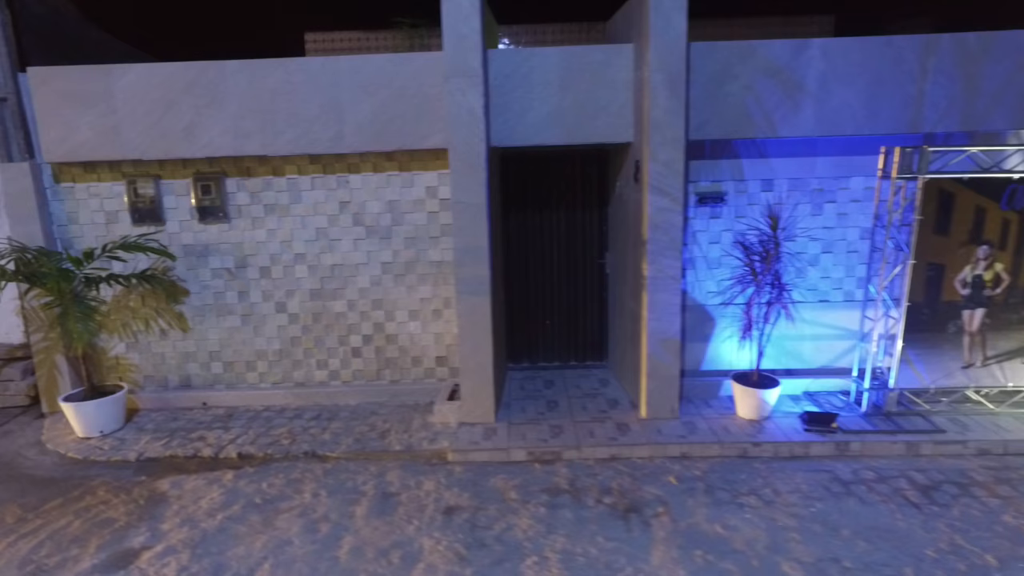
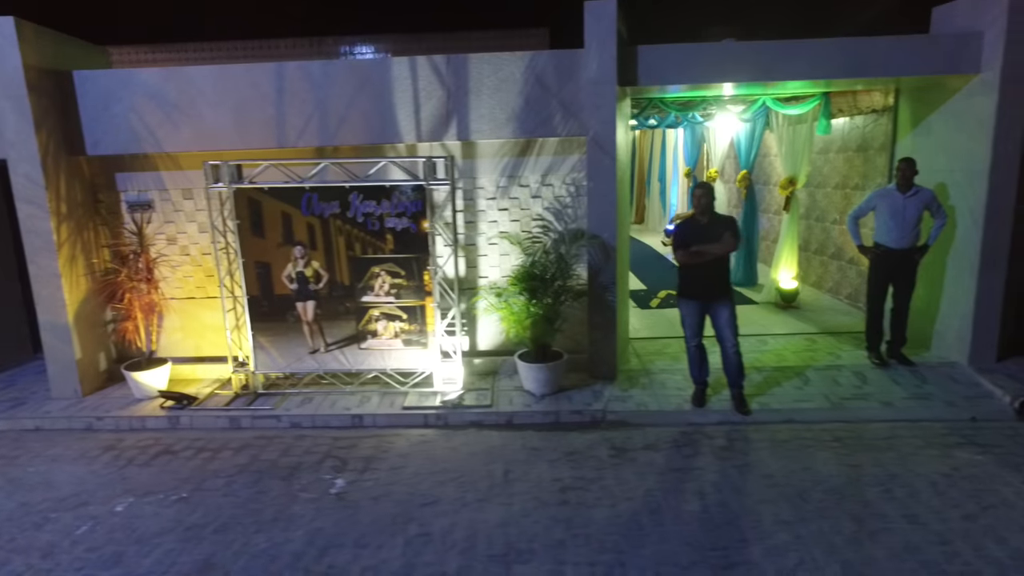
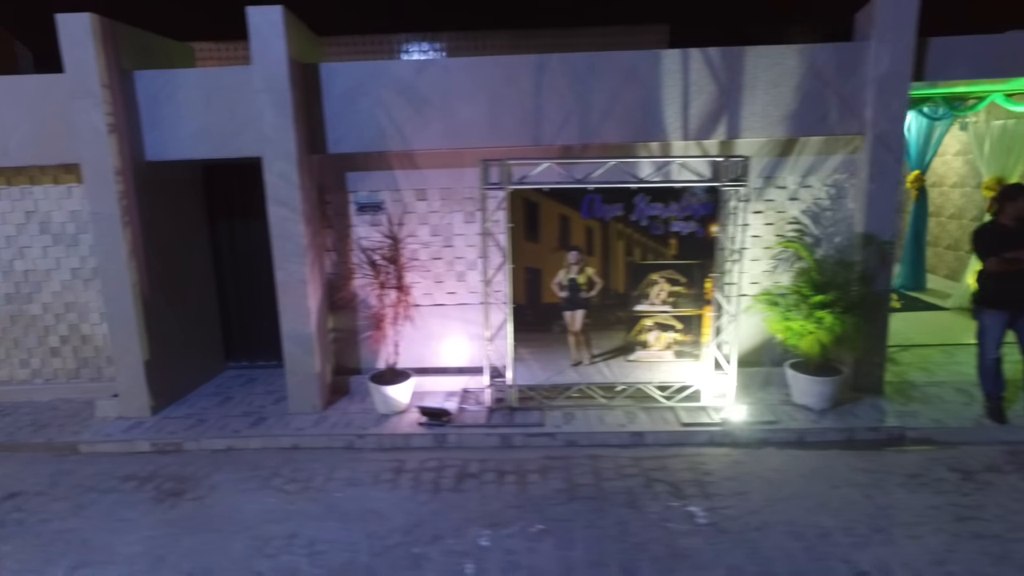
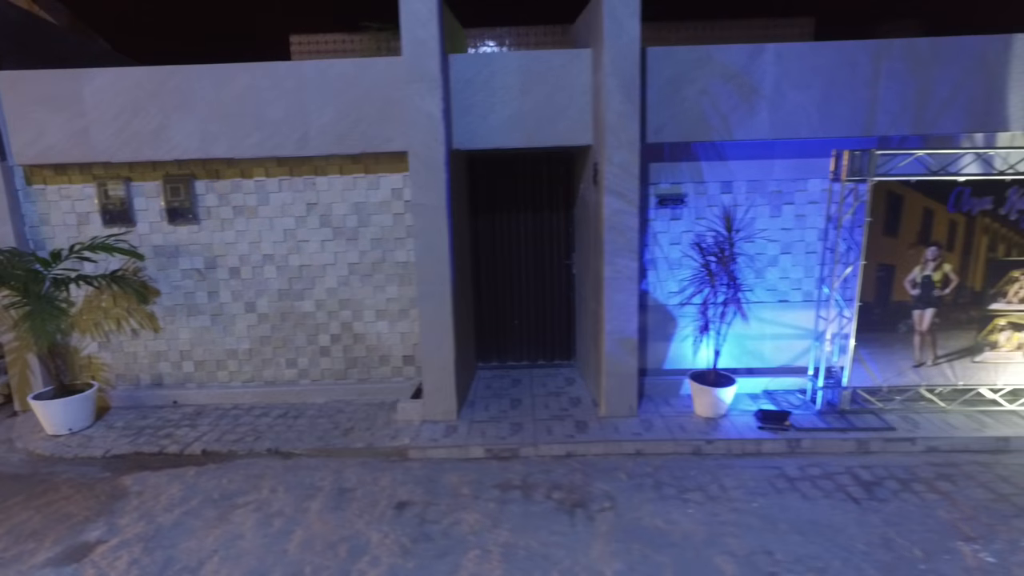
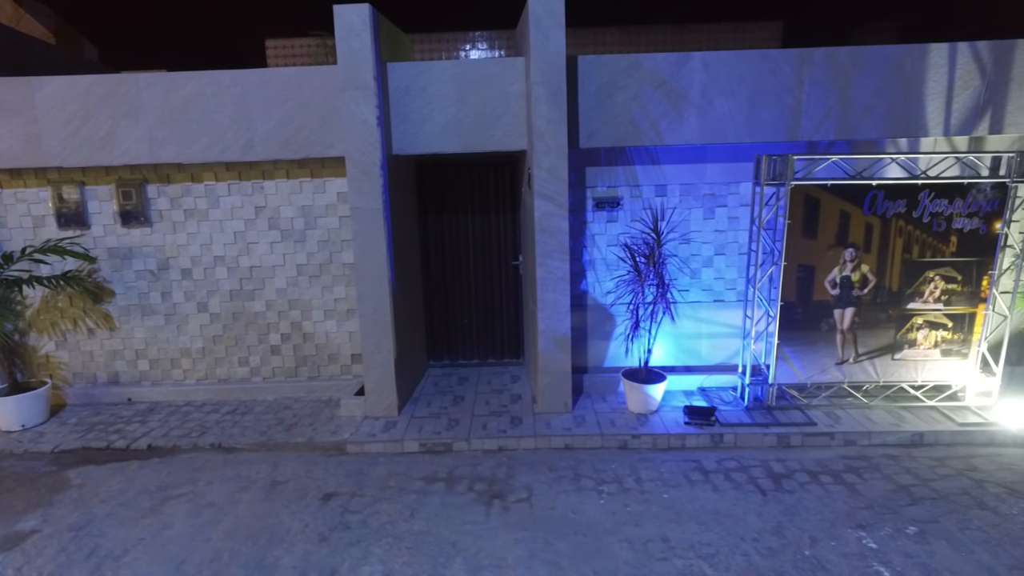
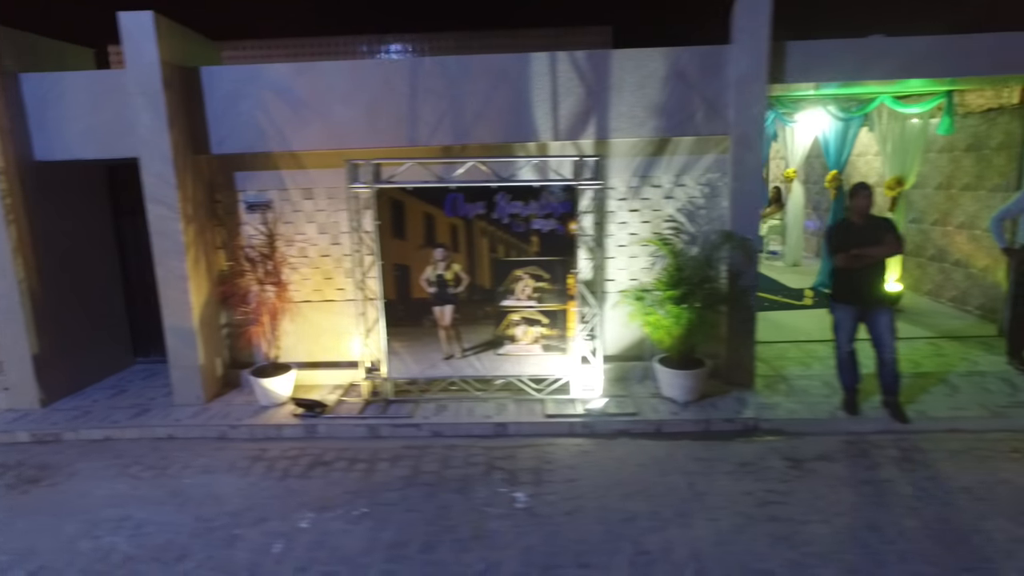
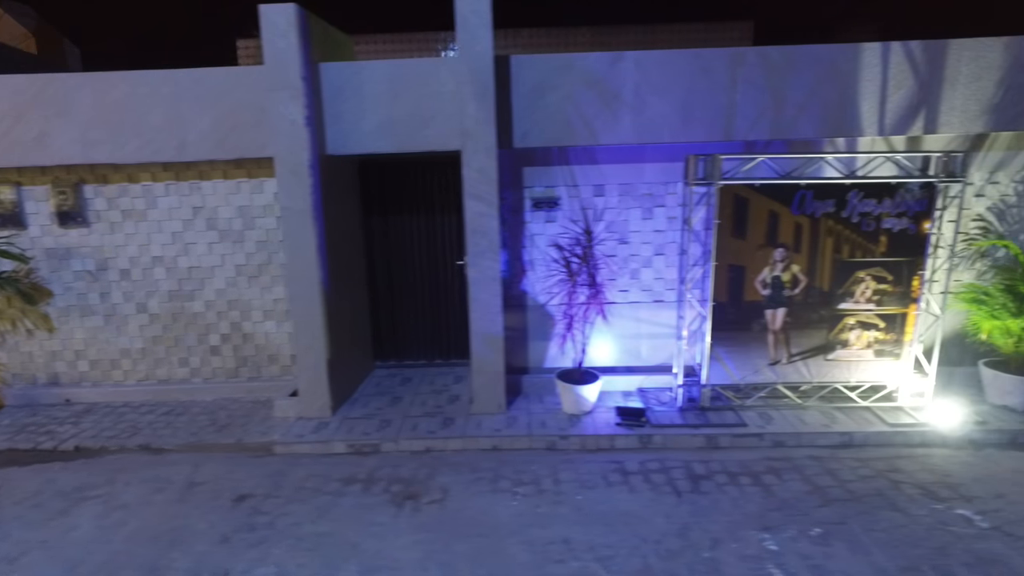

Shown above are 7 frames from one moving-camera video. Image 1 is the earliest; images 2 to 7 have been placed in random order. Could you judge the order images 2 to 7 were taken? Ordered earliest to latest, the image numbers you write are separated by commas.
4, 5, 7, 3, 6, 2
